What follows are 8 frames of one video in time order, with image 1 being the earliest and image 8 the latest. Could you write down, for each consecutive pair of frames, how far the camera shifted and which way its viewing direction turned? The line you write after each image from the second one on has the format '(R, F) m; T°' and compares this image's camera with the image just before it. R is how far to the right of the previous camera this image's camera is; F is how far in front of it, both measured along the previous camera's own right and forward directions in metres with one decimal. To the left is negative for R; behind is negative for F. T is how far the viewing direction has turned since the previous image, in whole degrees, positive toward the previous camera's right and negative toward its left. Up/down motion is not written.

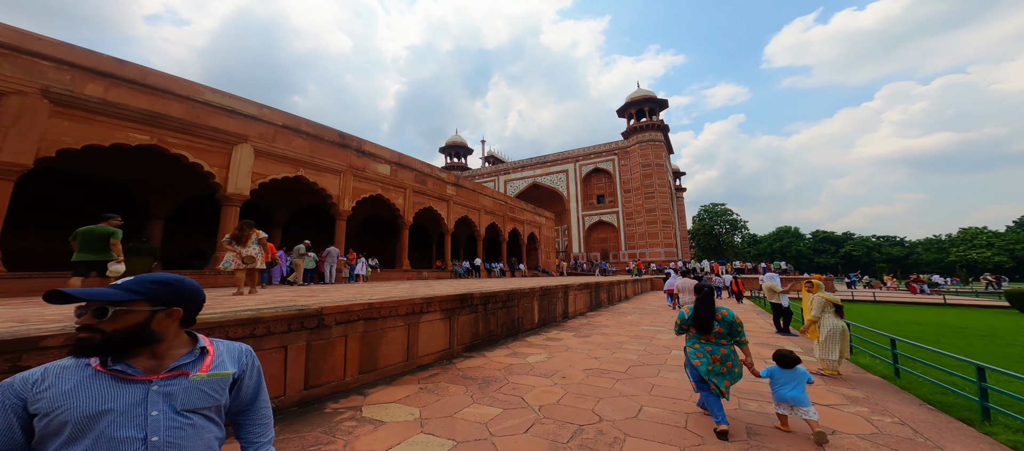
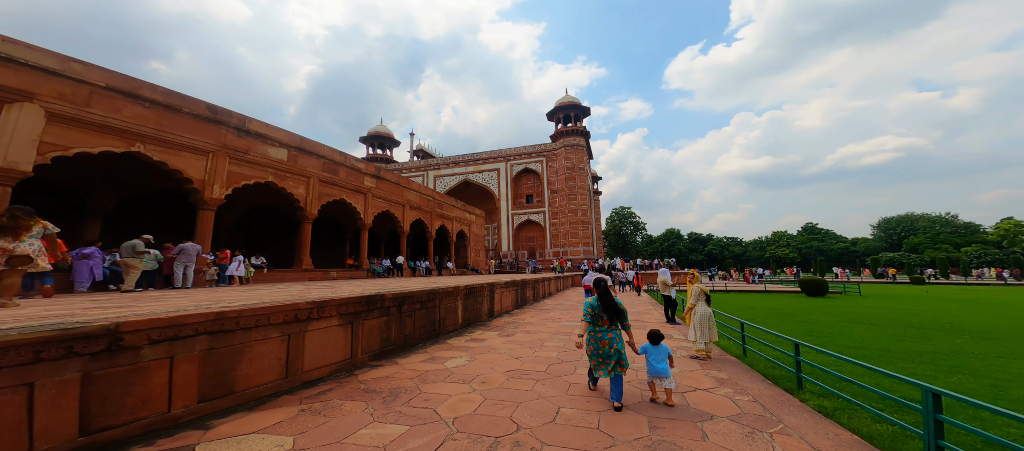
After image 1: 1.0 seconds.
(0.0, +0.1) m; +12°
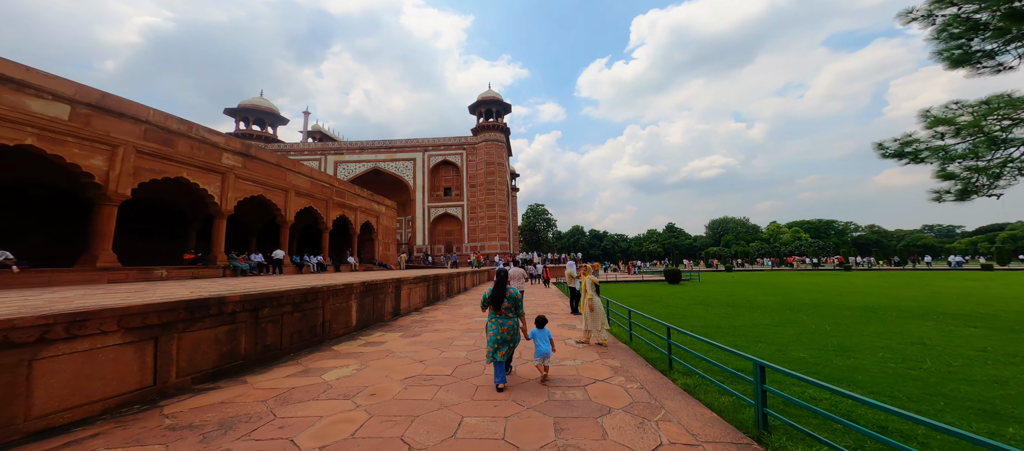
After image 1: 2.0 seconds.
(+0.1, +0.1) m; +14°
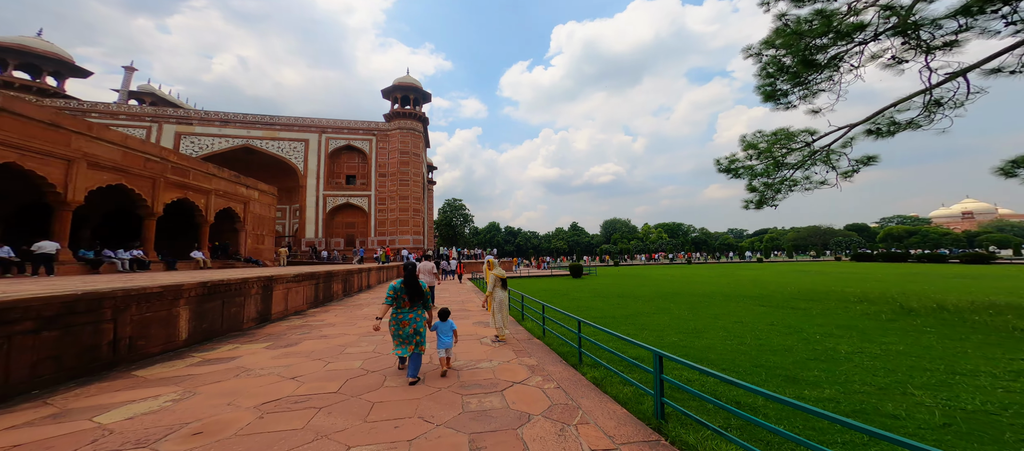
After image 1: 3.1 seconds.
(+0.1, +0.3) m; +14°
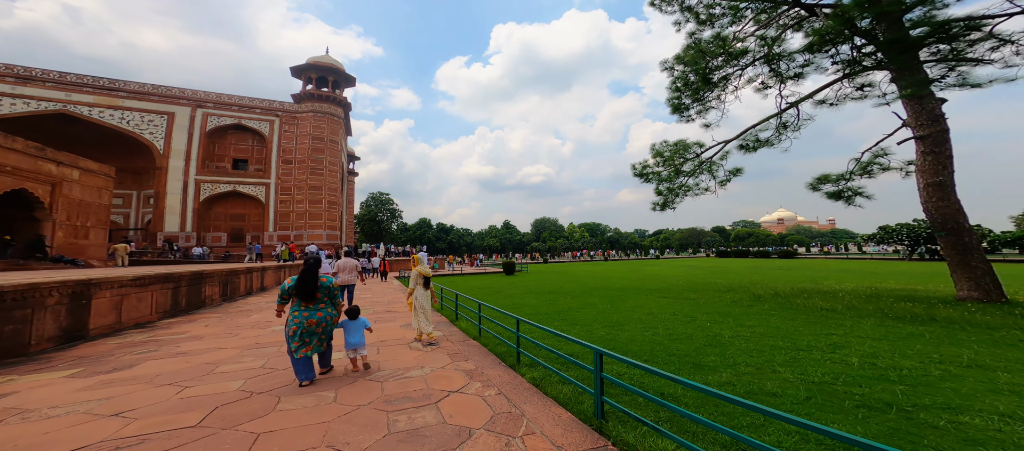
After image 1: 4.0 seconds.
(-0.1, +0.4) m; +11°
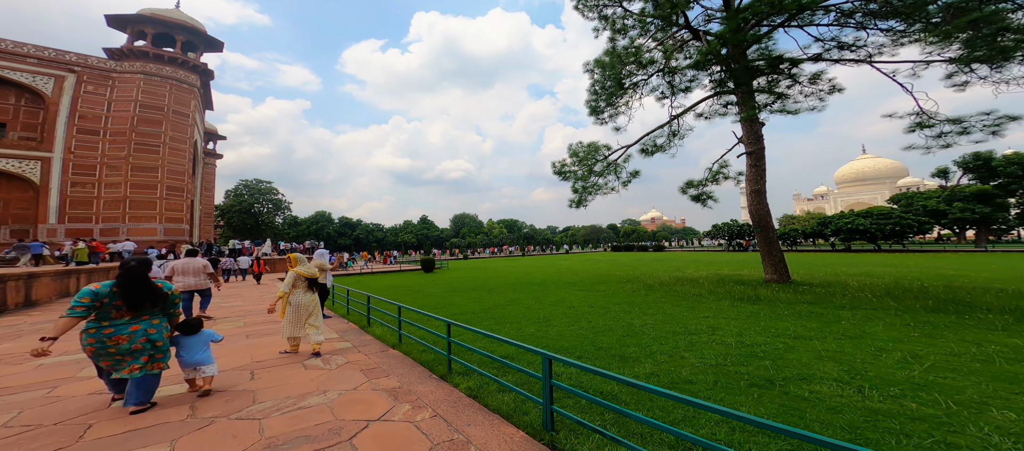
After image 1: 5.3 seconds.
(-0.3, +0.6) m; +14°
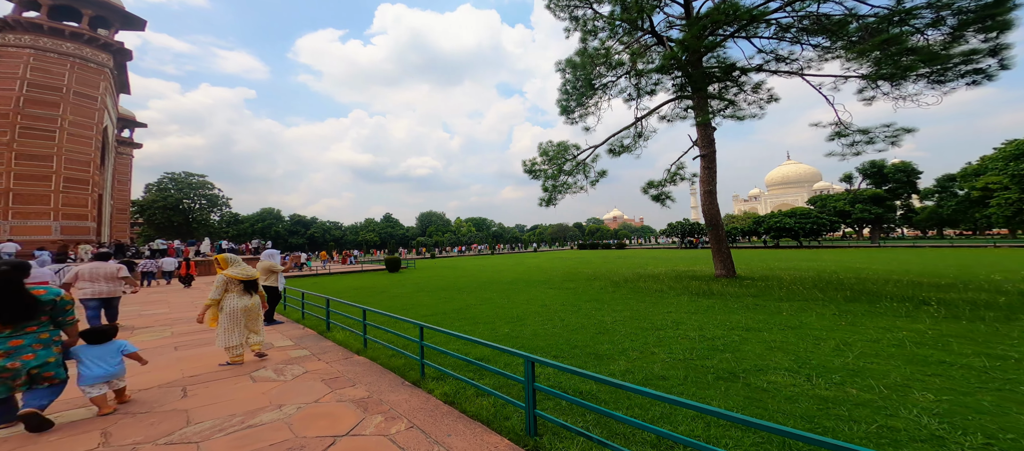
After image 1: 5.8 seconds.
(-0.2, +0.2) m; +5°
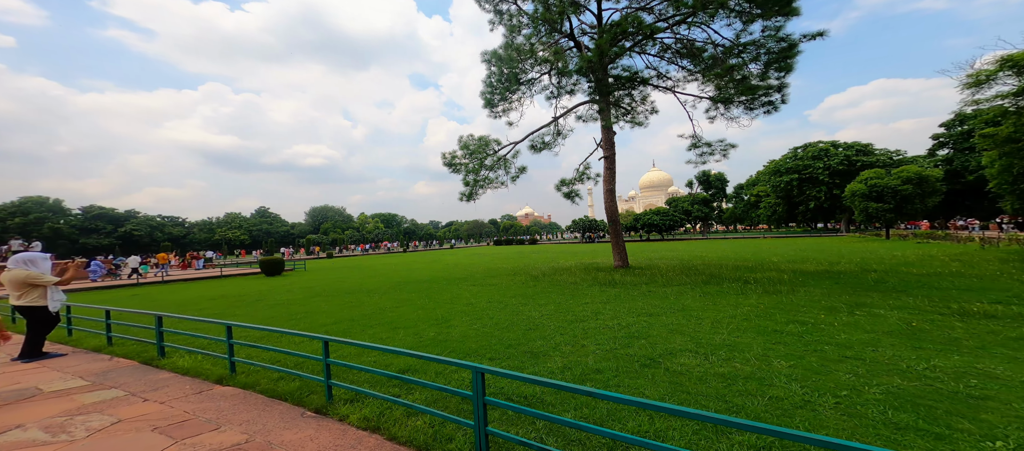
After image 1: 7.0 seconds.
(-0.3, +0.6) m; +14°
